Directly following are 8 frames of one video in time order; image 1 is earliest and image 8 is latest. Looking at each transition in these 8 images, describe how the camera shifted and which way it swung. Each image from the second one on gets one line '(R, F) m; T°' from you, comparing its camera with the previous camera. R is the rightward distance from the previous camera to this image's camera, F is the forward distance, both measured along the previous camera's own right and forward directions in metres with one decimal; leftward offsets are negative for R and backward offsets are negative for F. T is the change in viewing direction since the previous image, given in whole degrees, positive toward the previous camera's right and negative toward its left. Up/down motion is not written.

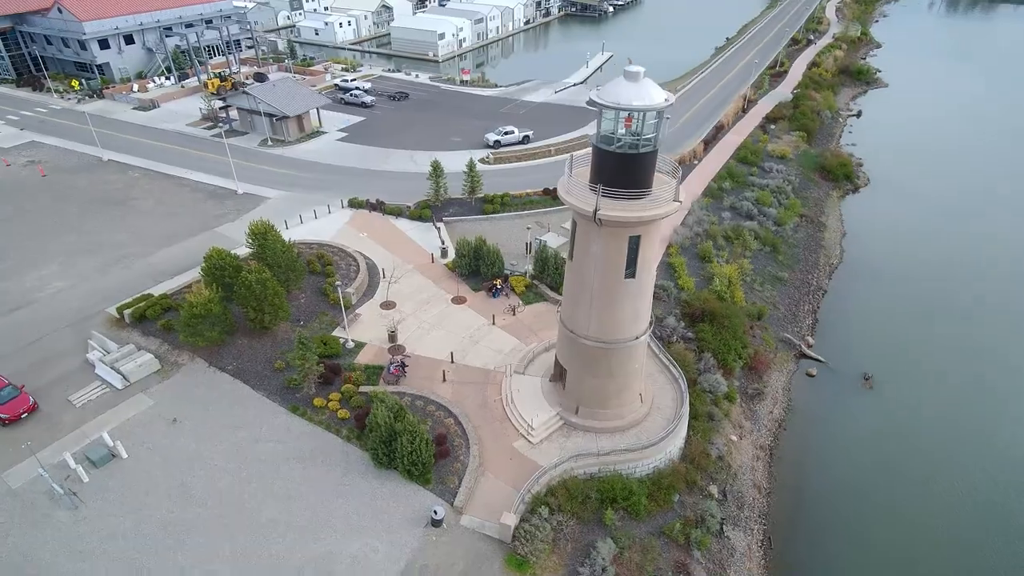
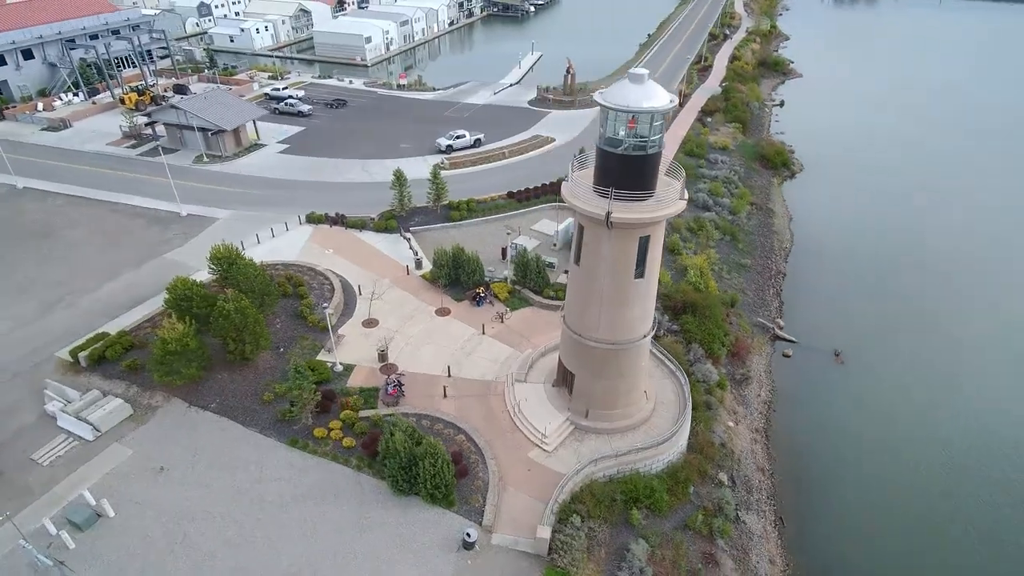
(-2.6, +0.5) m; +7°
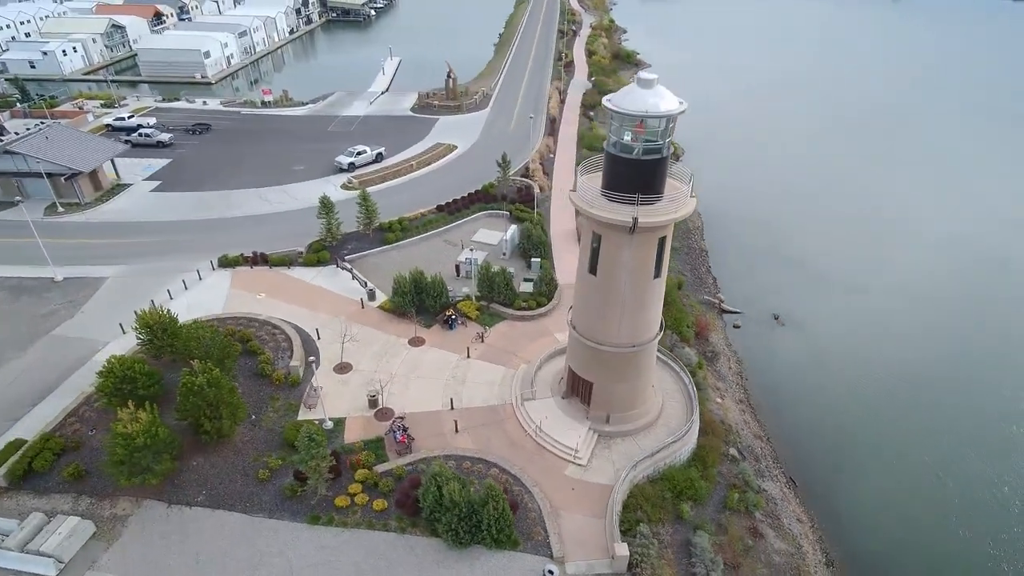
(-5.0, +1.4) m; +14°
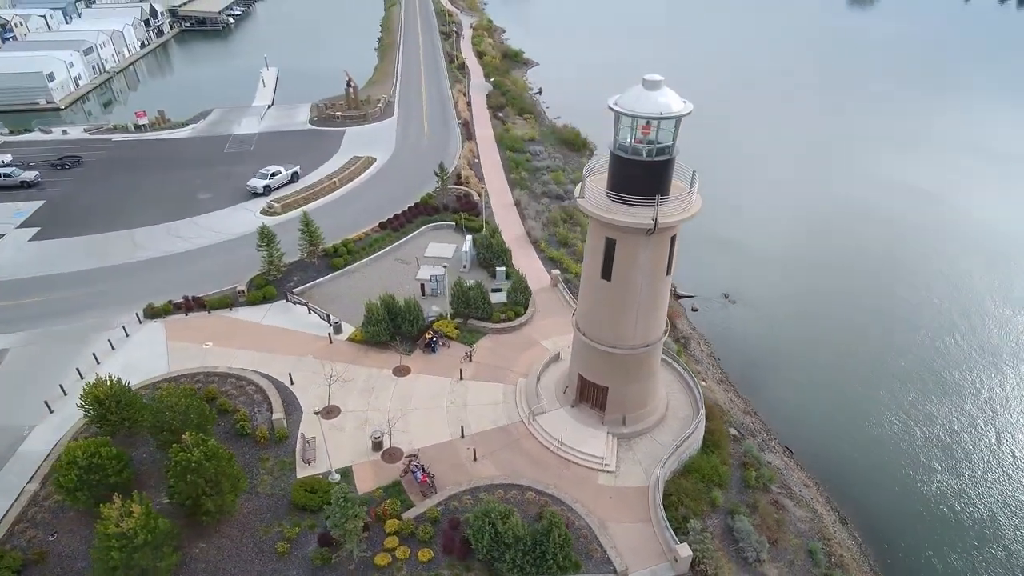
(-4.0, +1.1) m; +11°
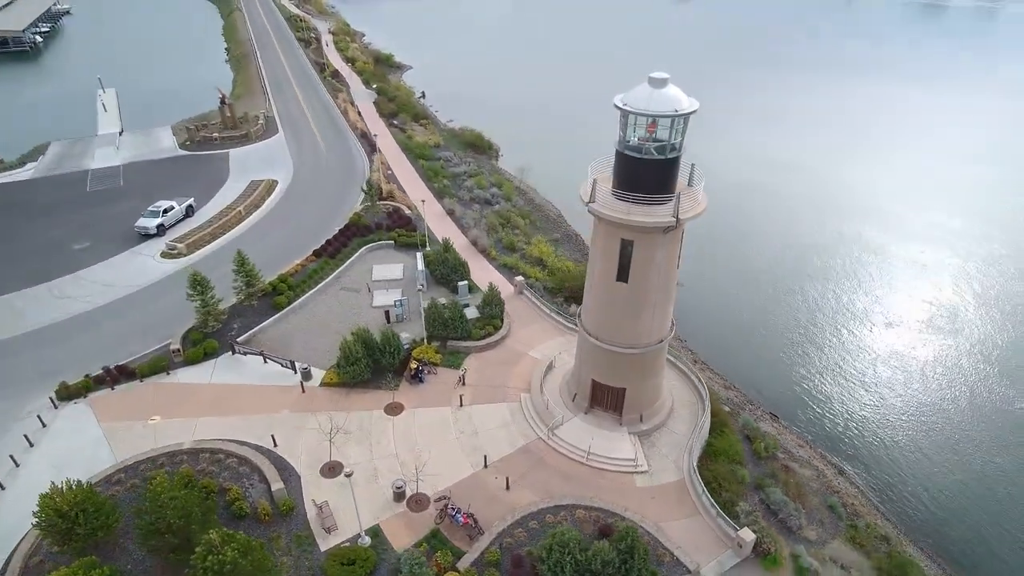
(-4.5, +1.4) m; +12°
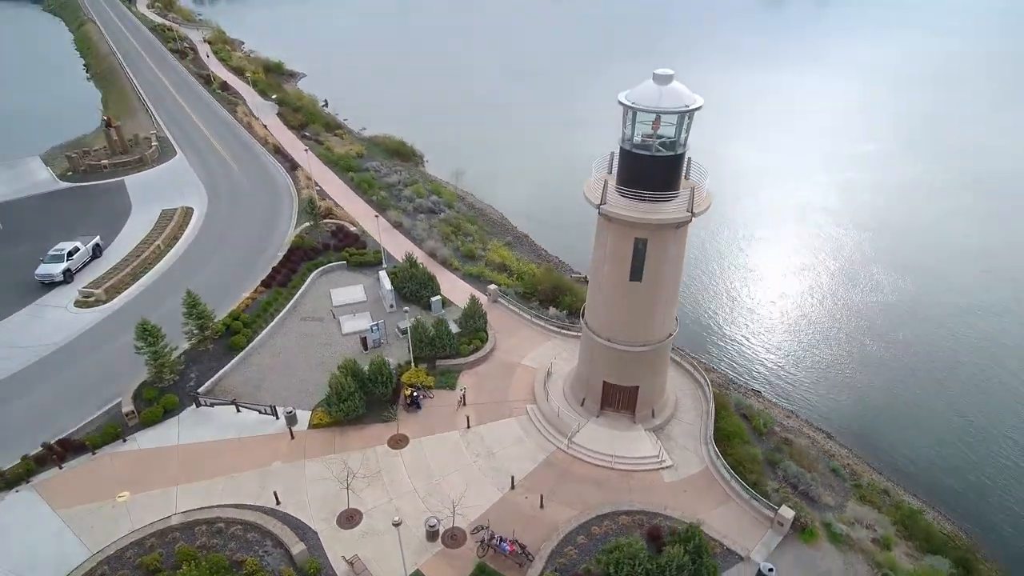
(-3.5, +1.1) m; +10°
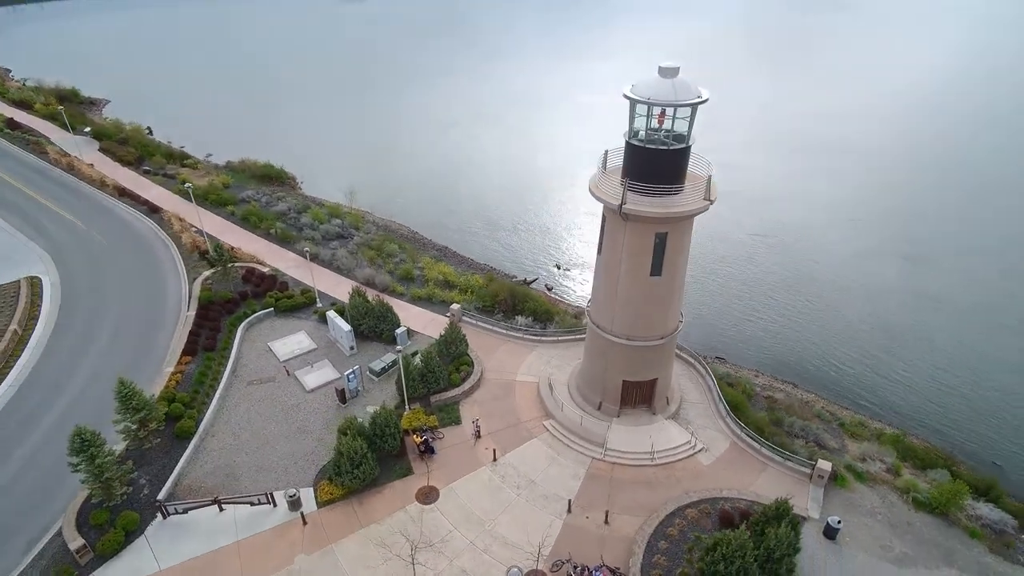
(-5.5, +1.9) m; +15°
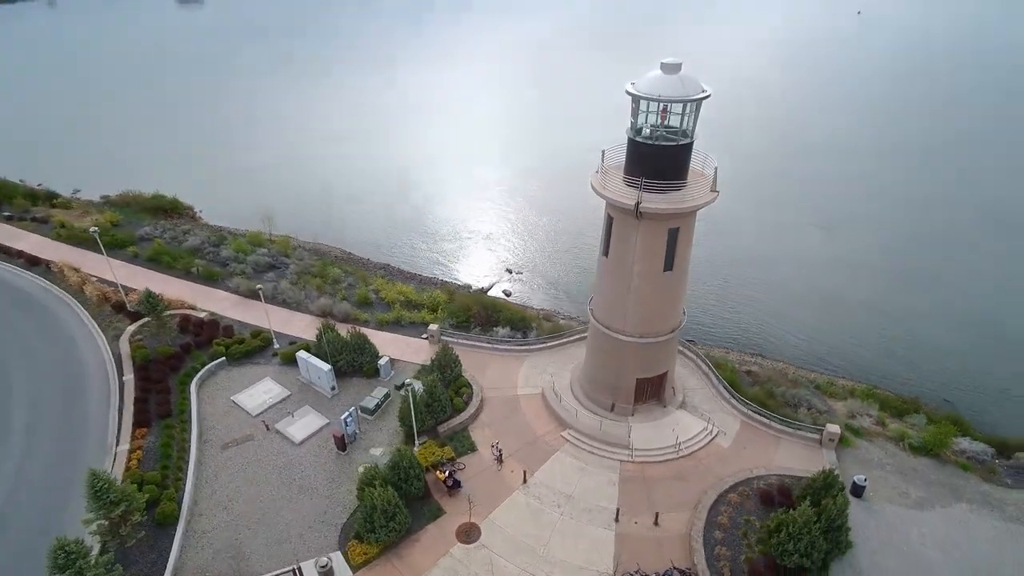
(-4.0, +1.3) m; +11°
